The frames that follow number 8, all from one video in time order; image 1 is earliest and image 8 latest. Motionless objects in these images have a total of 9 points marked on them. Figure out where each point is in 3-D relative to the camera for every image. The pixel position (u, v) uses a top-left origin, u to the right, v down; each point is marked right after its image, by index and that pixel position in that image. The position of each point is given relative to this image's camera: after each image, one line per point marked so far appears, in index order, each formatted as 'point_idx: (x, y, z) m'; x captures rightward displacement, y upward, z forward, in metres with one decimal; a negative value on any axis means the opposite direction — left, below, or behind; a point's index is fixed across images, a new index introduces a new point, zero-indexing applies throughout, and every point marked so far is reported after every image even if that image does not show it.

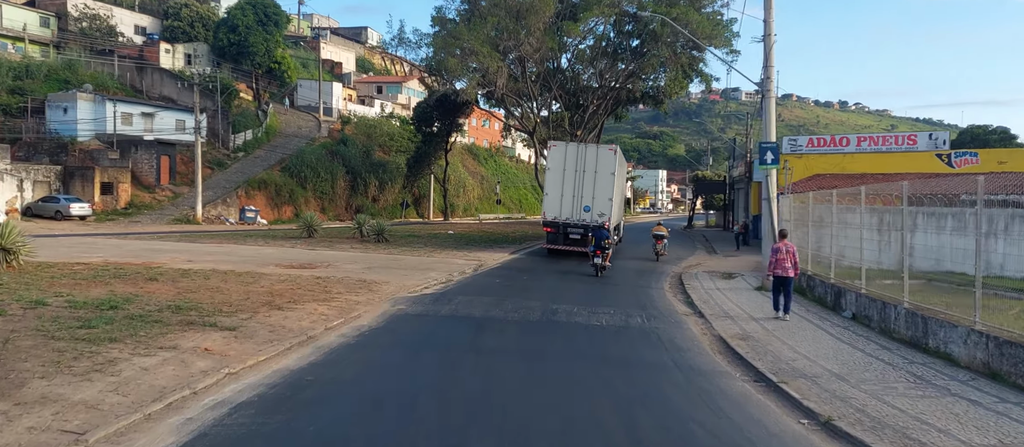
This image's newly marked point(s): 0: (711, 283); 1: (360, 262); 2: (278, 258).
0: (+4.9, -1.5, +16.8) m
1: (-3.9, -1.0, +17.5) m
2: (-6.2, -0.9, +18.1) m
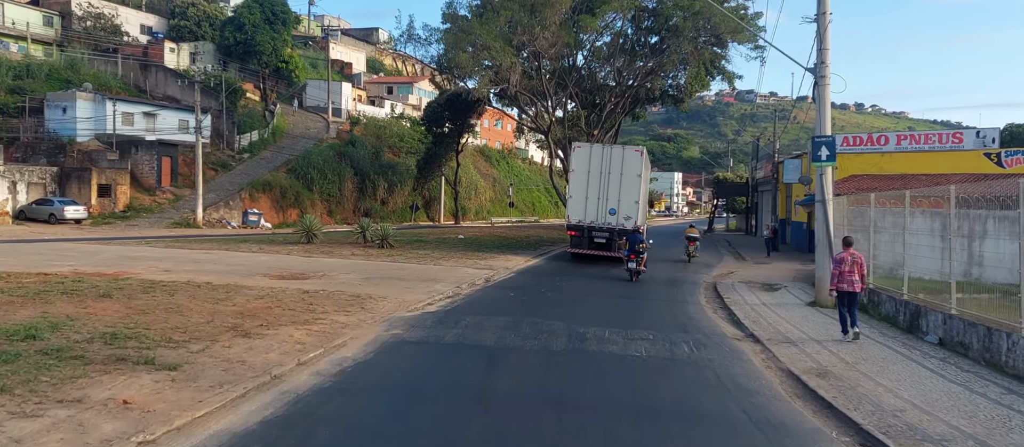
0: (+5.3, -1.6, +14.9) m
1: (-3.5, -1.1, +15.8) m
2: (-5.8, -1.0, +16.4) m
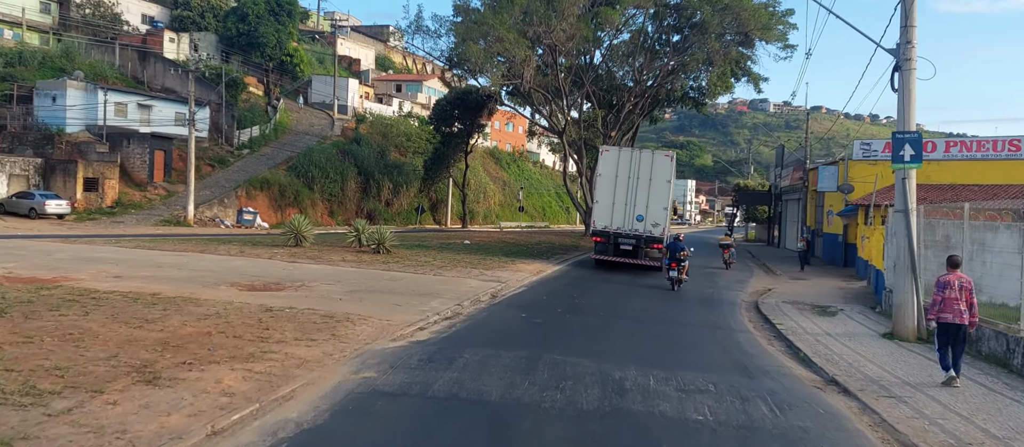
0: (+5.5, -1.8, +12.5) m
1: (-3.3, -1.1, +13.5) m
2: (-5.6, -1.0, +14.2) m
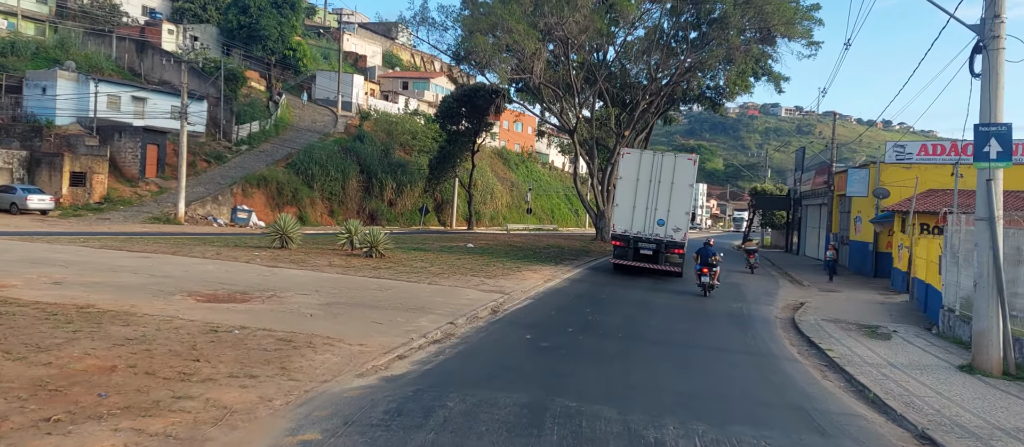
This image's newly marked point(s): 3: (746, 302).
0: (+5.5, -2.0, +10.7) m
1: (-3.2, -1.2, +11.8) m
2: (-5.5, -1.0, +12.5) m
3: (+5.8, -1.9, +16.9) m
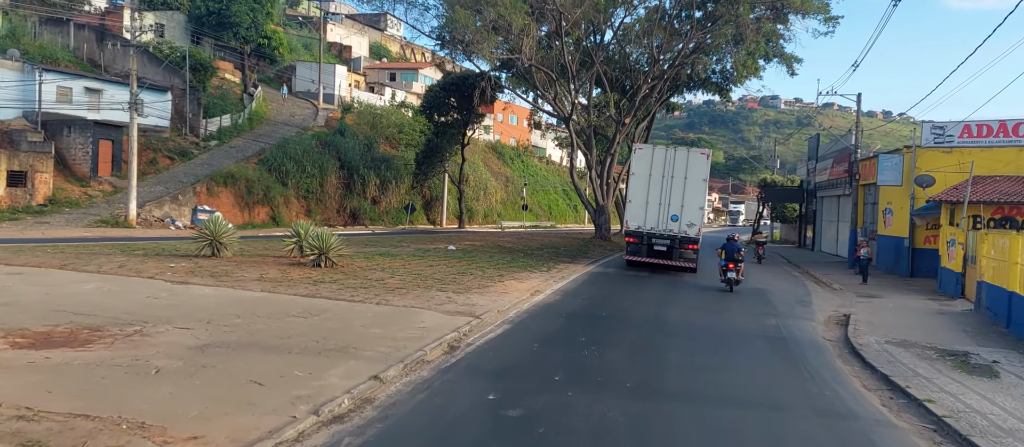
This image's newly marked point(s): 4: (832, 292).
0: (+5.1, -1.9, +7.5) m
1: (-3.7, -1.2, +8.6) m
2: (-5.9, -1.1, +9.3) m
3: (+5.3, -1.8, +13.7) m
4: (+8.8, -1.9, +18.8) m
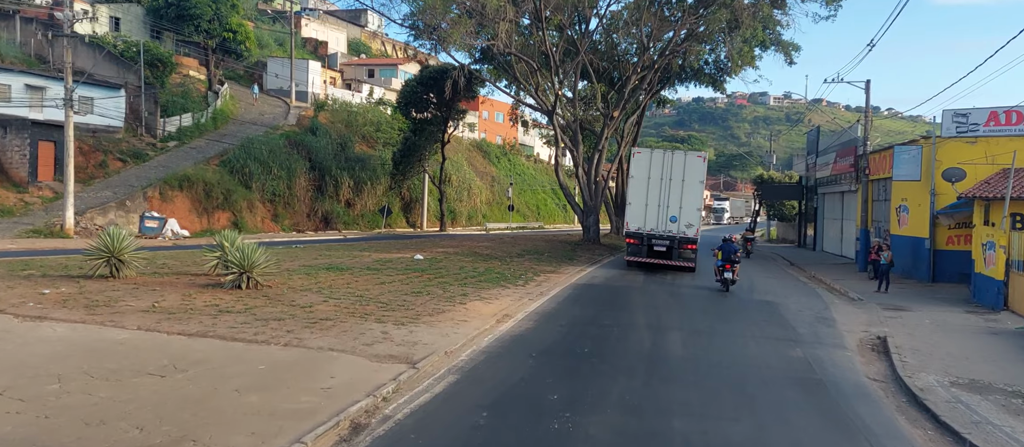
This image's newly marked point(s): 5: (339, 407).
0: (+4.6, -2.0, +5.0) m
1: (-4.2, -1.4, +6.0) m
2: (-6.5, -1.3, +6.6) m
3: (+4.7, -1.9, +11.2) m
4: (+8.1, -1.9, +16.3) m
5: (-1.5, -1.6, +6.1) m
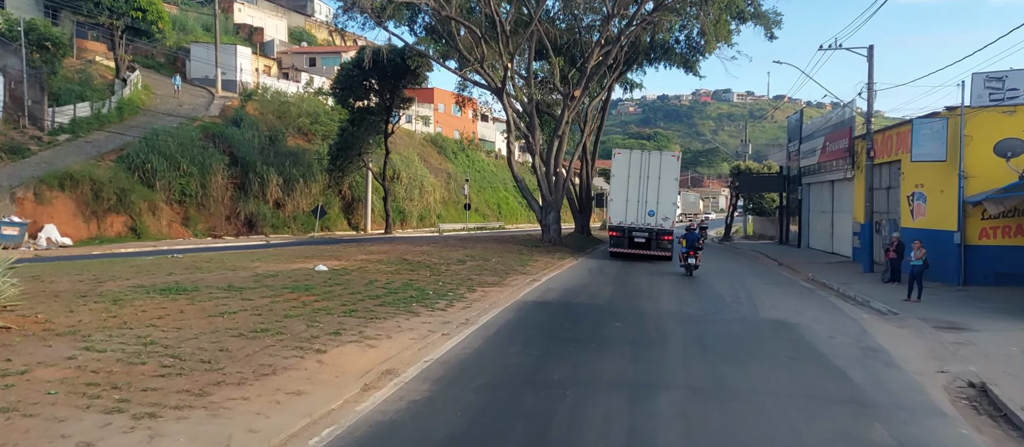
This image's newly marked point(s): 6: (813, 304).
0: (+3.7, -1.9, +0.7) m
1: (-5.1, -1.4, +1.3) m
2: (-7.4, -1.4, +1.9) m
3: (+3.6, -1.8, +6.9) m
4: (+6.8, -1.7, +12.2) m
5: (-2.4, -1.6, +1.6) m
6: (+6.1, -1.6, +13.9) m
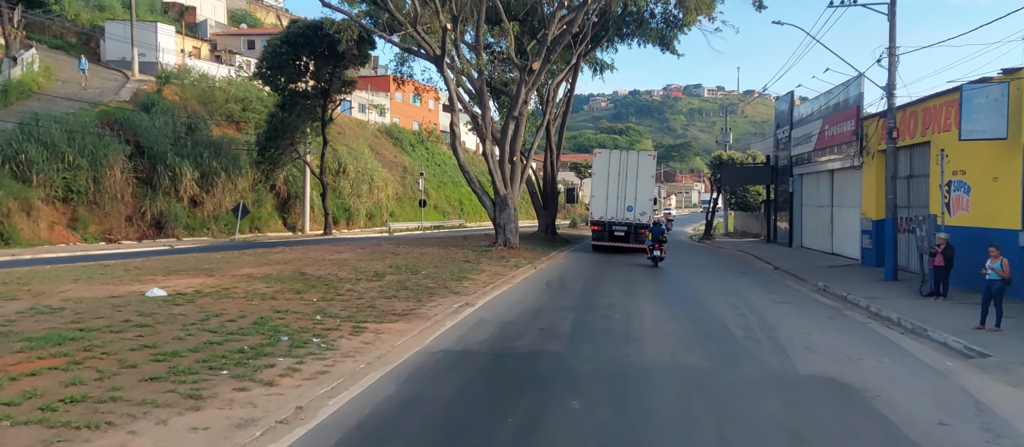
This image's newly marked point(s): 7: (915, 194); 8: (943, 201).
0: (+3.1, -1.9, -3.6) m
1: (-5.8, -1.6, -3.4) m
2: (-8.2, -1.6, -2.9) m
3: (+2.7, -1.8, +2.6) m
4: (+5.6, -1.8, +8.0) m
5: (-3.1, -1.7, -3.0) m
6: (+4.9, -1.6, +9.7) m
7: (+10.4, +0.7, +17.6) m
8: (+10.1, +0.5, +15.7) m
